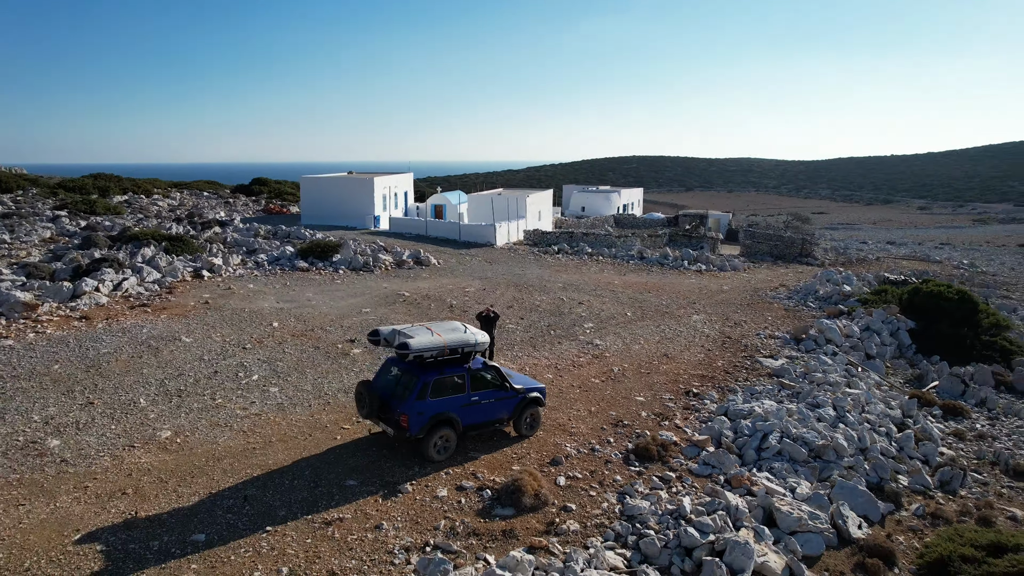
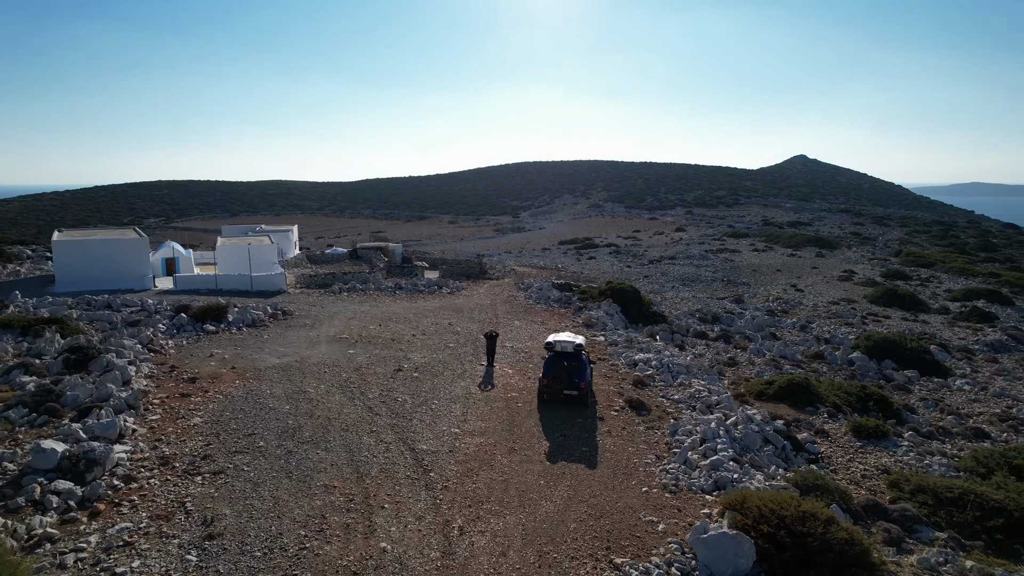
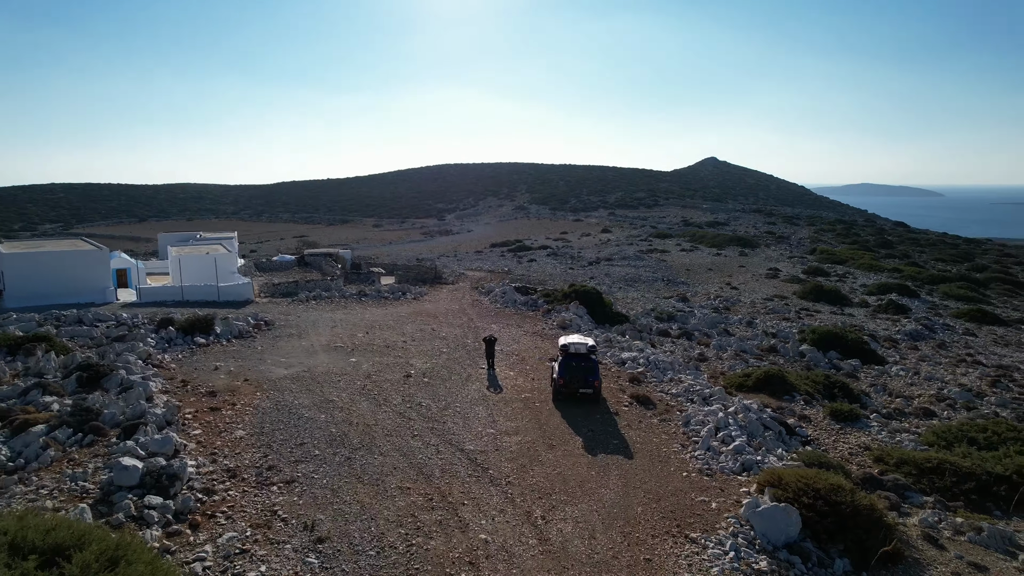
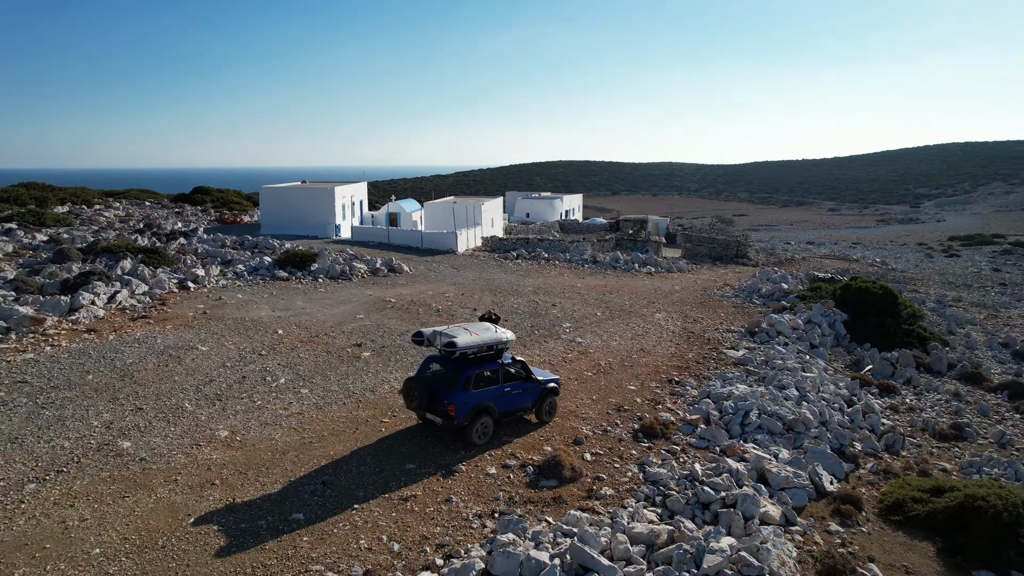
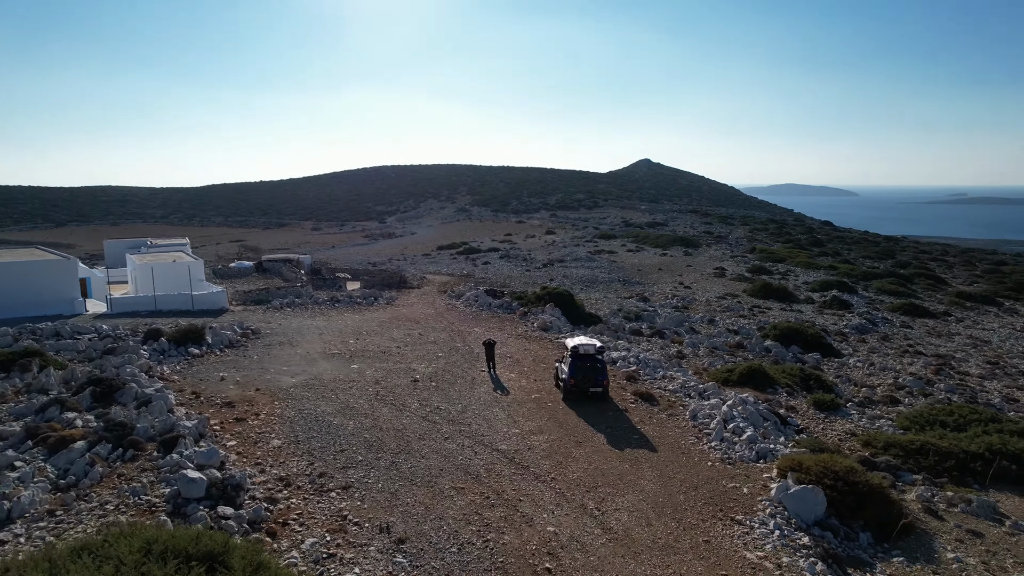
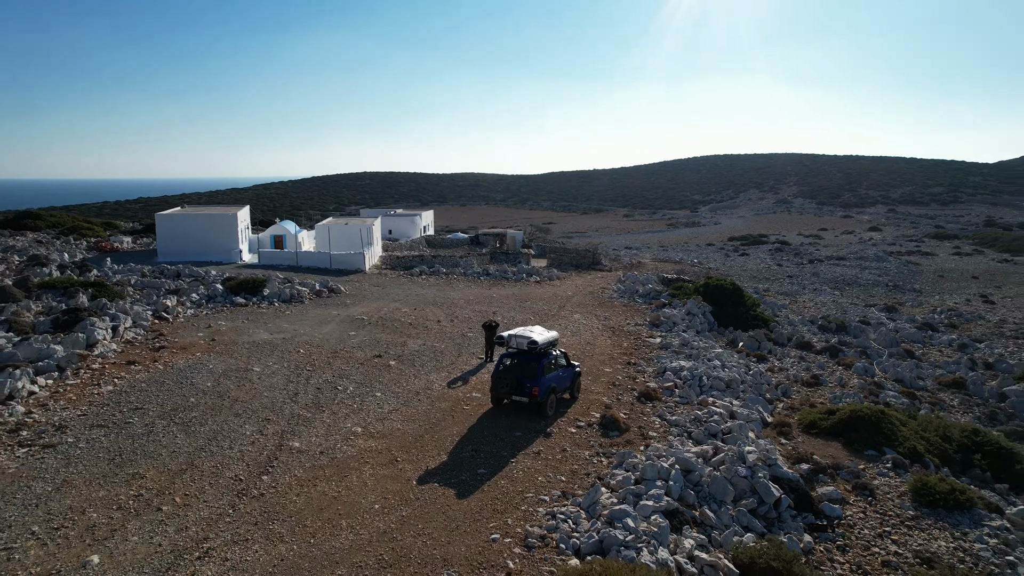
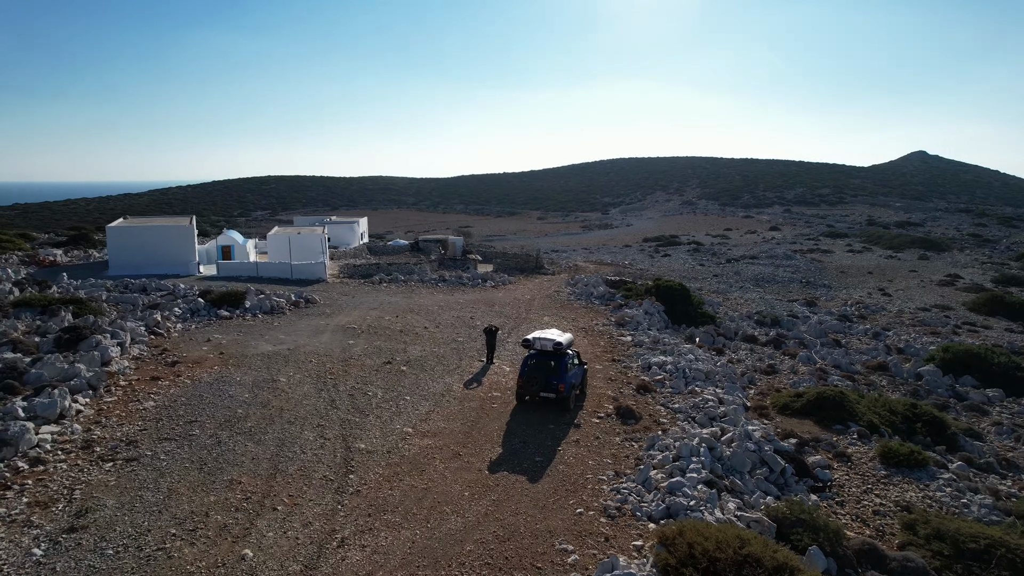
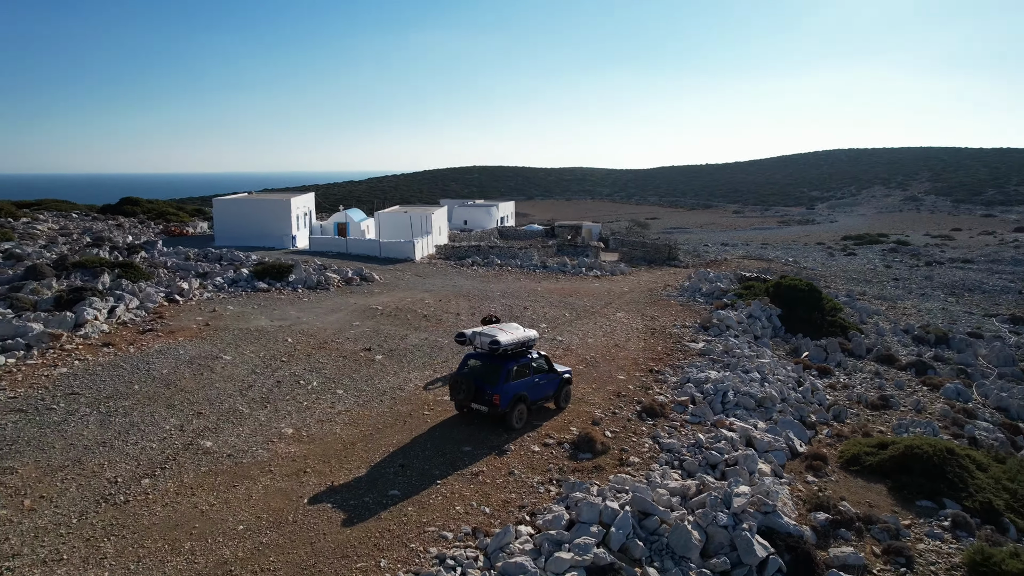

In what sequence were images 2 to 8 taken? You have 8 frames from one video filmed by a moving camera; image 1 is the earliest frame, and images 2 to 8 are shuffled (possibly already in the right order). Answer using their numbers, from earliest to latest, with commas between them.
4, 8, 6, 7, 2, 3, 5
